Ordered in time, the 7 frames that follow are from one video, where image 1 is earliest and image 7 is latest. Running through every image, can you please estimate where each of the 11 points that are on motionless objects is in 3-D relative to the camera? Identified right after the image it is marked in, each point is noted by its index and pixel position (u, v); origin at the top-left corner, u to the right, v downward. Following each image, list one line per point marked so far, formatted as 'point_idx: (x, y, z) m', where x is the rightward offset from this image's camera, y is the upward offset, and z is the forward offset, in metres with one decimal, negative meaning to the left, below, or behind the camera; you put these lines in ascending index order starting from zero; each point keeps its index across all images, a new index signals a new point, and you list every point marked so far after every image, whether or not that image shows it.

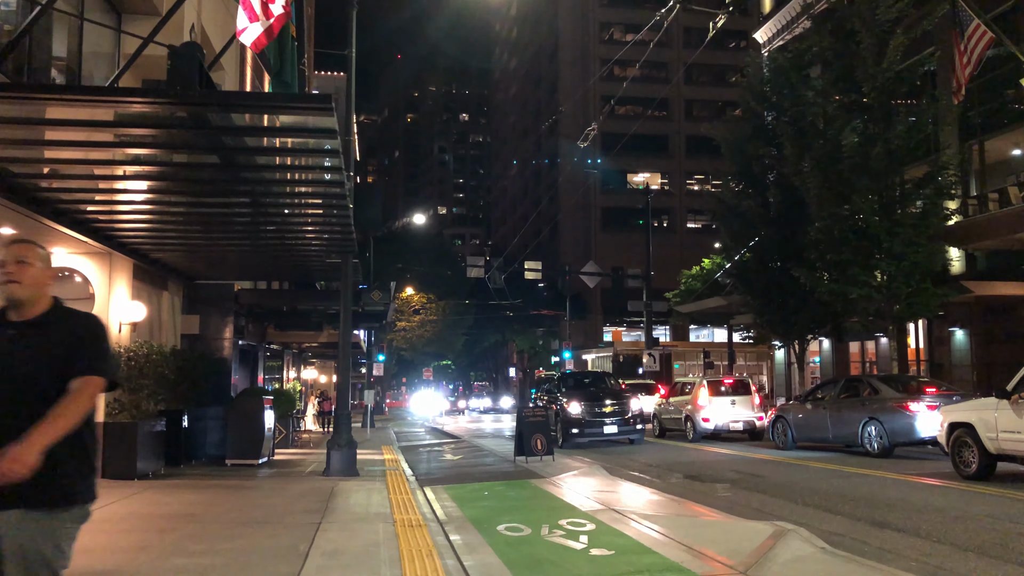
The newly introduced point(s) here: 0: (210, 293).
0: (-5.8, -0.1, +16.0) m
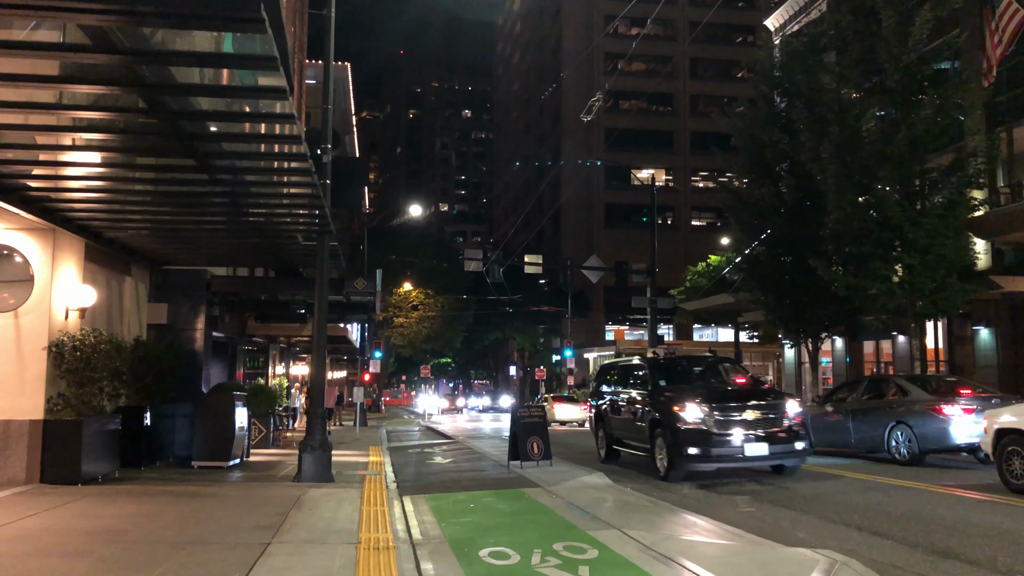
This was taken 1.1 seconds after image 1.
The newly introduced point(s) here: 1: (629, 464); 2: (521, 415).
0: (-5.9, +0.1, +14.7) m
1: (+2.0, -2.8, +13.6) m
2: (+0.1, -1.9, +12.4) m
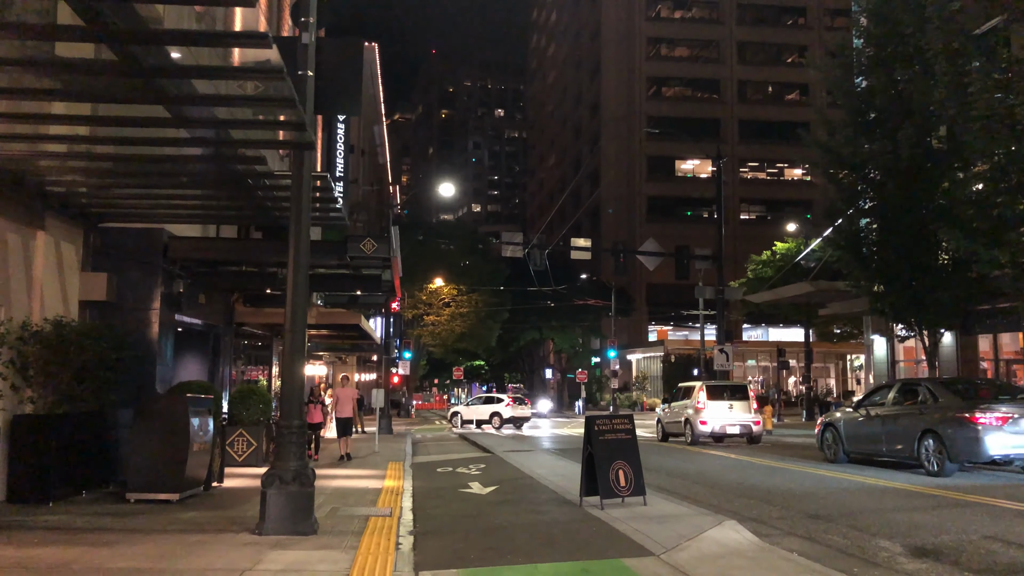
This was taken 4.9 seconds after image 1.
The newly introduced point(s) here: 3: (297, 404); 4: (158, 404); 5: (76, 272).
0: (-5.0, +0.6, +10.9) m
1: (+2.8, -2.4, +9.4) m
2: (+0.9, -1.4, +8.4) m
3: (-1.9, -1.0, +7.3) m
4: (-4.0, -1.3, +9.4) m
5: (-5.4, +0.2, +10.3) m
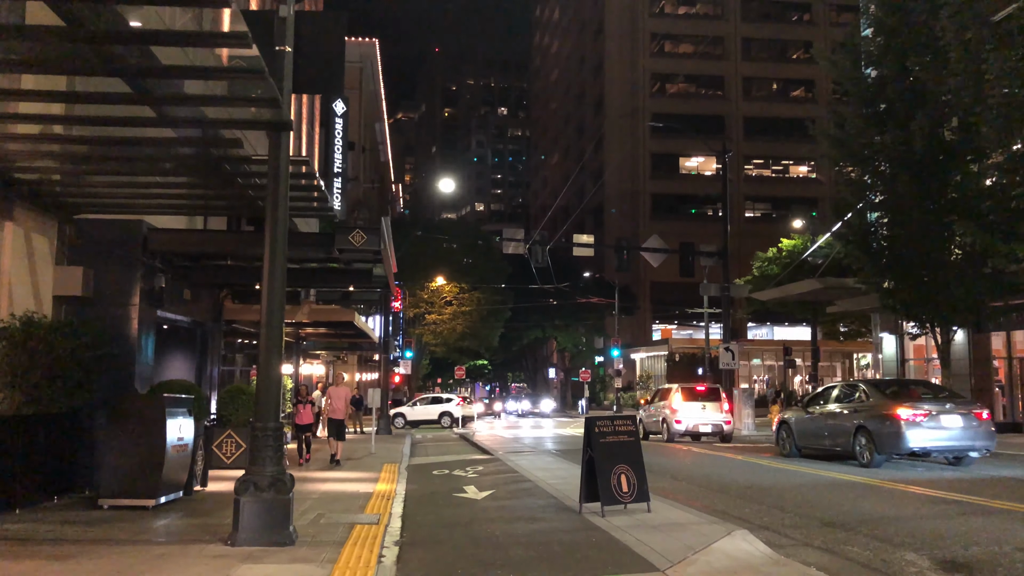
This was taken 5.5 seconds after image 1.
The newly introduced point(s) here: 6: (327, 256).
0: (-5.1, +0.7, +10.4) m
1: (+2.7, -2.3, +8.9) m
2: (+0.8, -1.3, +7.8) m
3: (-1.9, -0.9, +6.8) m
4: (-4.0, -1.2, +8.9) m
5: (-5.4, +0.3, +9.8) m
6: (-2.5, +0.4, +11.2) m
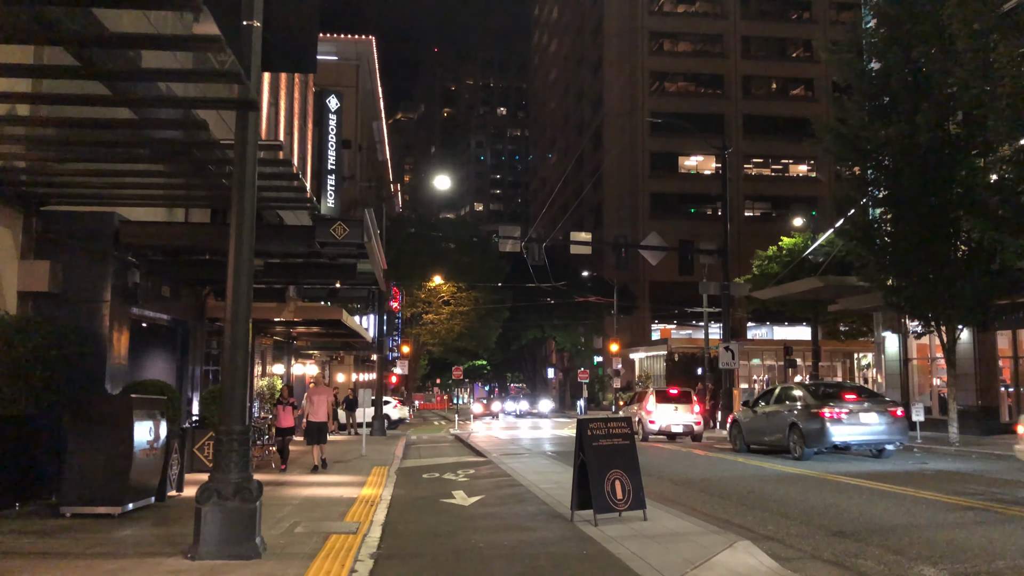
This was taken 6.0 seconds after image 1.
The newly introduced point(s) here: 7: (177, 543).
0: (-5.2, +0.7, +9.9) m
1: (+2.6, -2.2, +8.4) m
2: (+0.7, -1.3, +7.3) m
3: (-2.0, -0.9, +6.3) m
4: (-4.1, -1.2, +8.4) m
5: (-5.5, +0.3, +9.3) m
6: (-2.6, +0.5, +10.7) m
7: (-2.7, -2.1, +6.9) m
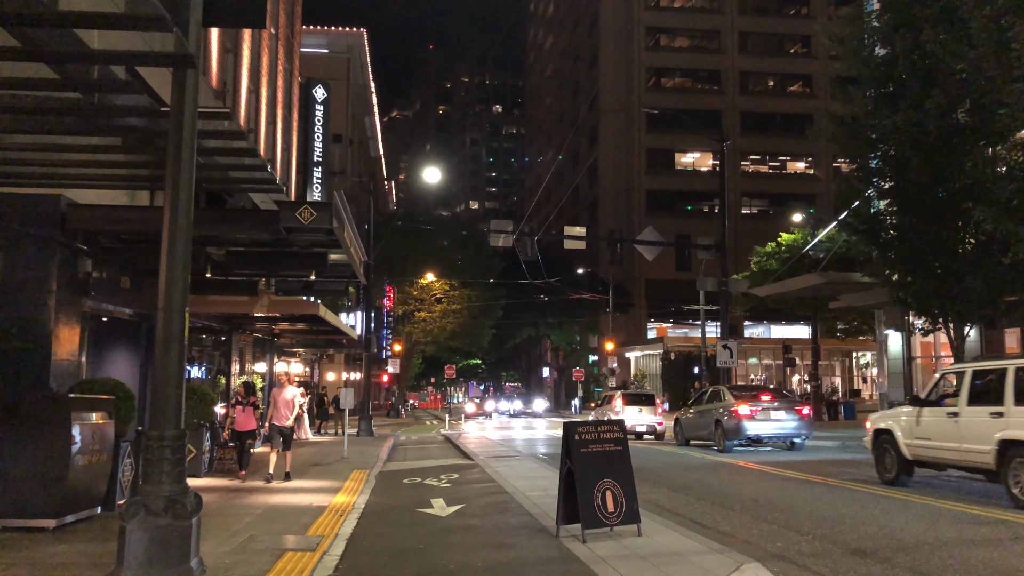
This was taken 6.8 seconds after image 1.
0: (-5.4, +0.8, +9.0) m
1: (+2.4, -2.1, +7.6) m
2: (+0.5, -1.2, +6.5) m
3: (-2.2, -0.8, +5.5) m
4: (-4.3, -1.1, +7.6) m
5: (-5.7, +0.4, +8.5) m
6: (-2.8, +0.6, +9.8) m
7: (-2.9, -2.0, +6.0) m
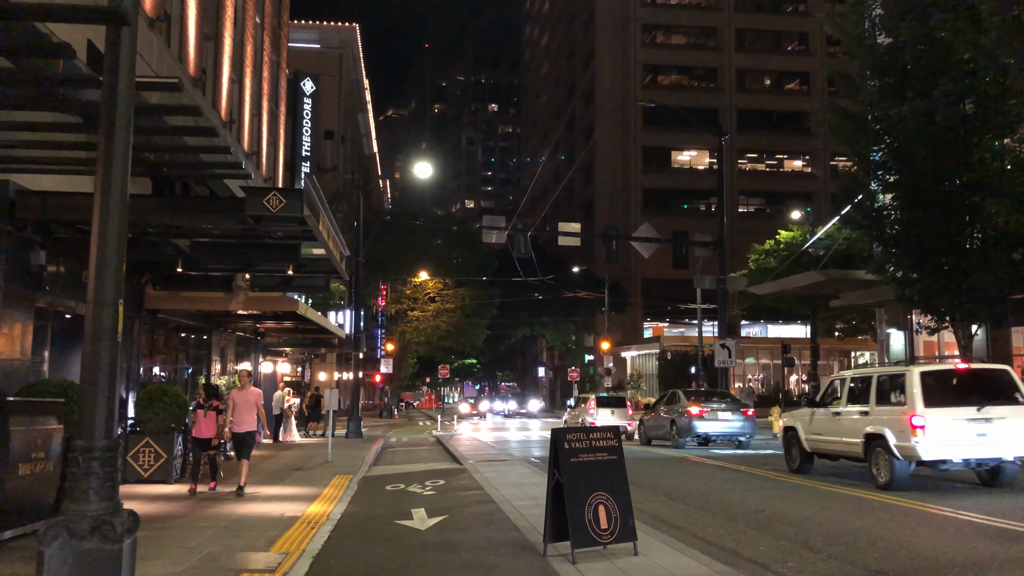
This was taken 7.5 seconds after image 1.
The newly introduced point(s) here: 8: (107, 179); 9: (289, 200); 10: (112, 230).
0: (-5.5, +0.9, +8.3) m
1: (+2.3, -2.1, +6.9) m
2: (+0.4, -1.1, +5.9) m
3: (-2.3, -0.7, +4.8) m
4: (-4.4, -1.0, +6.9) m
5: (-5.8, +0.5, +7.8) m
6: (-2.9, +0.6, +9.2) m
7: (-3.0, -1.9, +5.4) m
8: (-2.4, +0.6, +5.0) m
9: (-2.3, +0.9, +8.6) m
10: (-2.4, +0.3, +5.0) m
